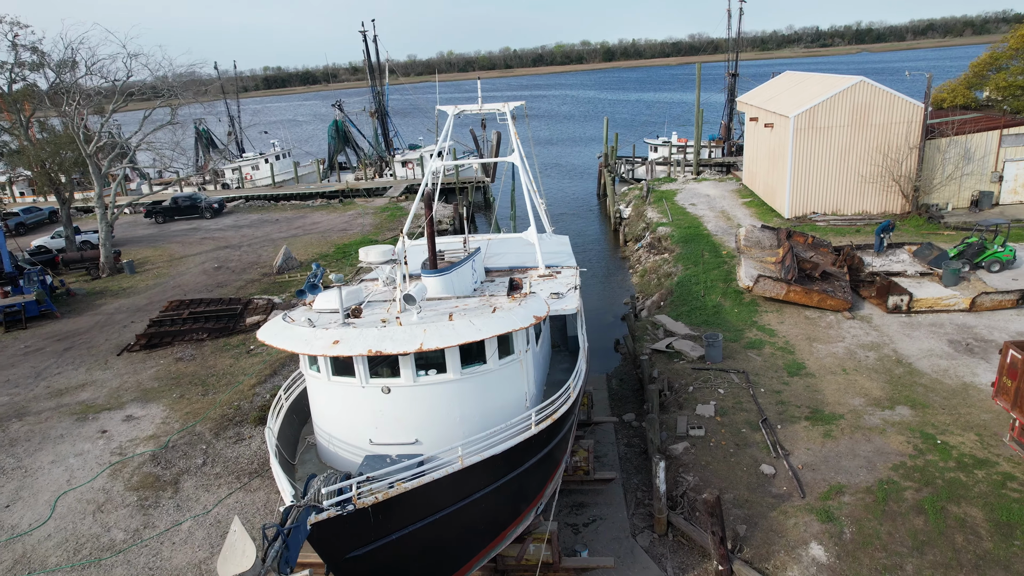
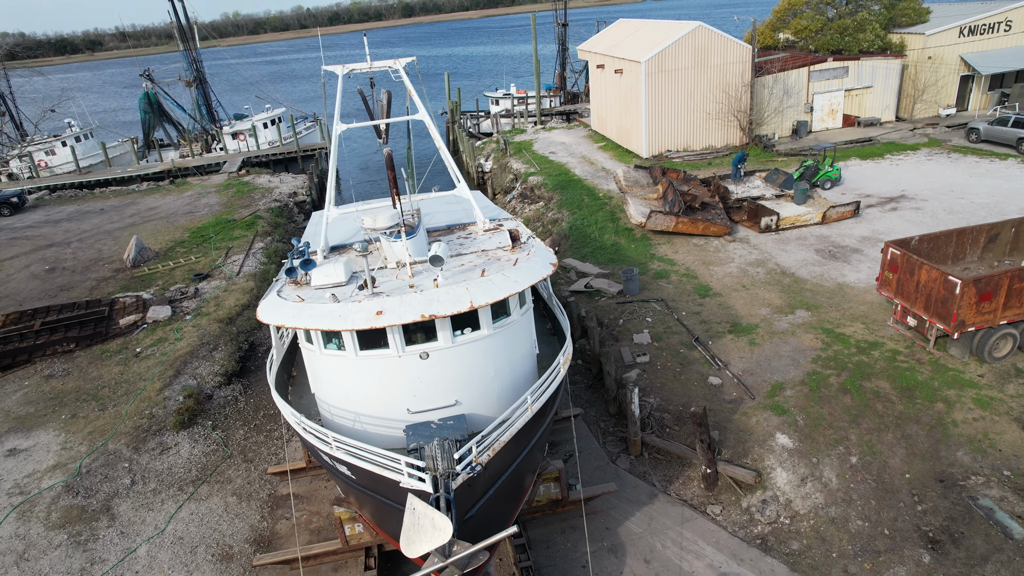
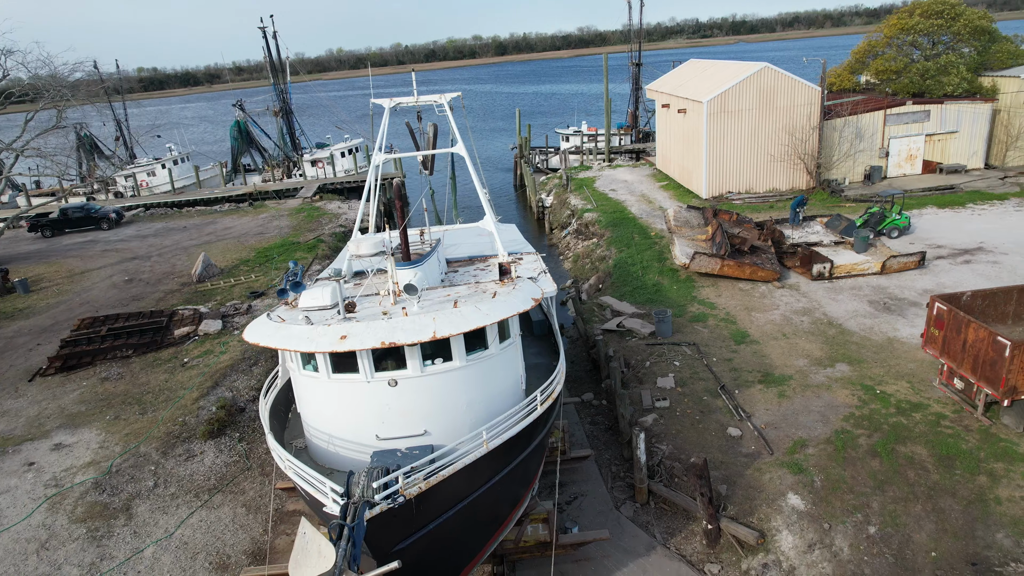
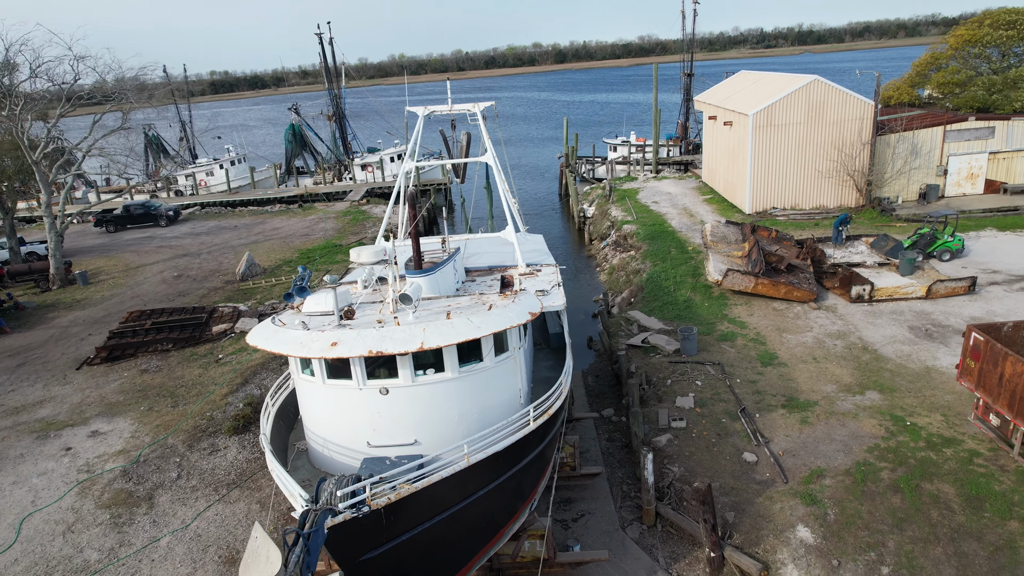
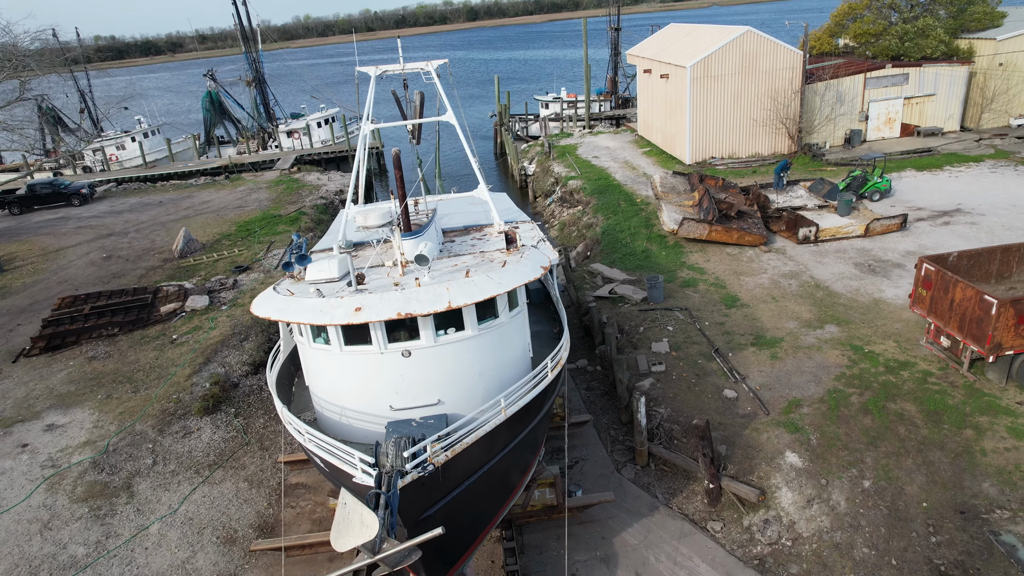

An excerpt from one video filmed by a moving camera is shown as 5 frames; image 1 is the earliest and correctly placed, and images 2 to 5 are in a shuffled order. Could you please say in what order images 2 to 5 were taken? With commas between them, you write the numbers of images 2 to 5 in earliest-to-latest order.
4, 3, 5, 2
